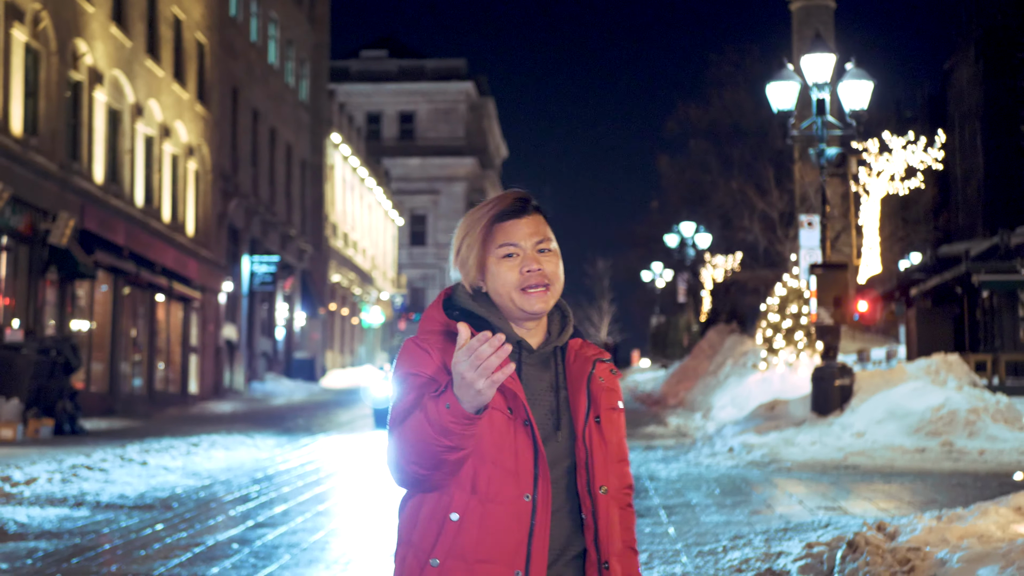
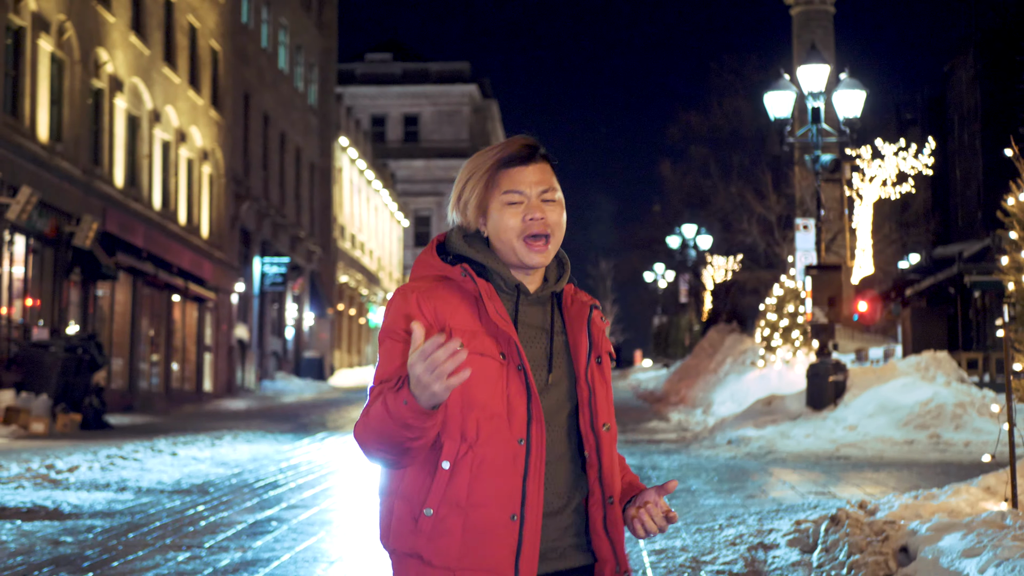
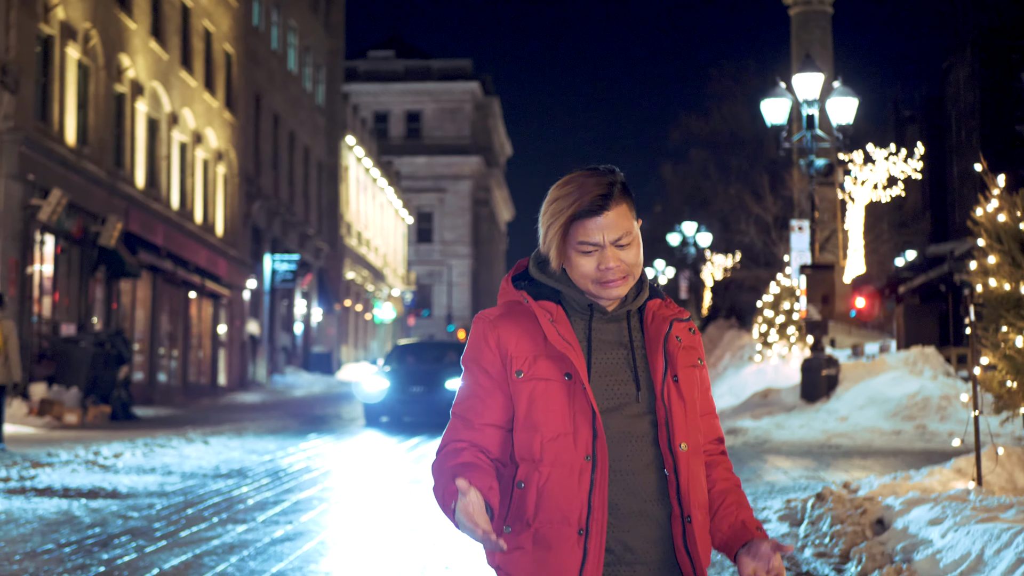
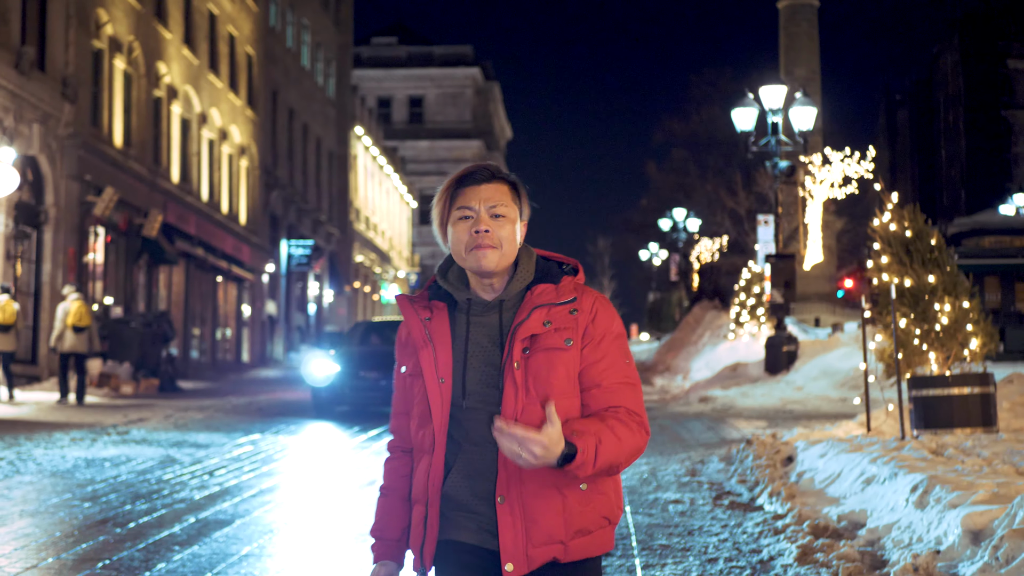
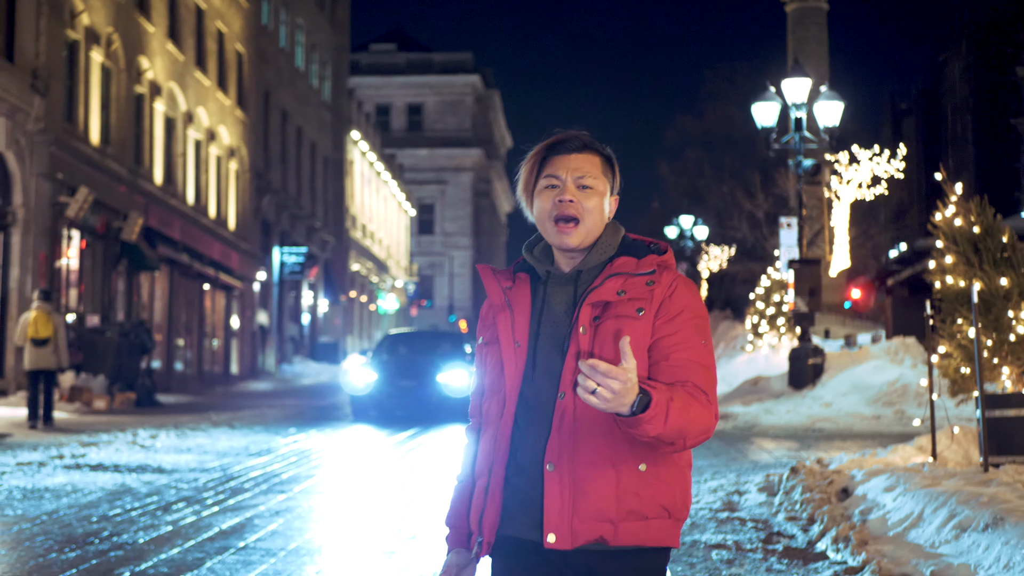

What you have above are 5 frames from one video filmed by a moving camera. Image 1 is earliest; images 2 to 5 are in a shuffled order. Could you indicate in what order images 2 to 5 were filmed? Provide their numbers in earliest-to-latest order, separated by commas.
2, 3, 5, 4
